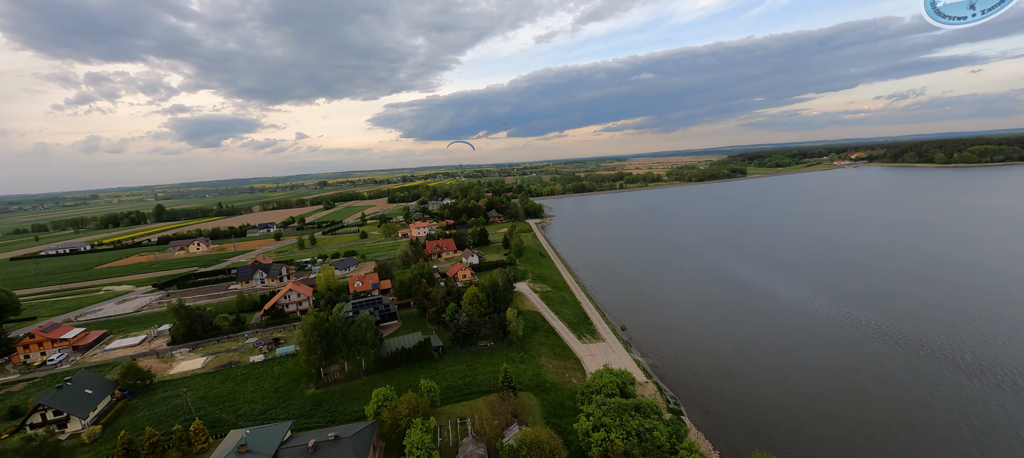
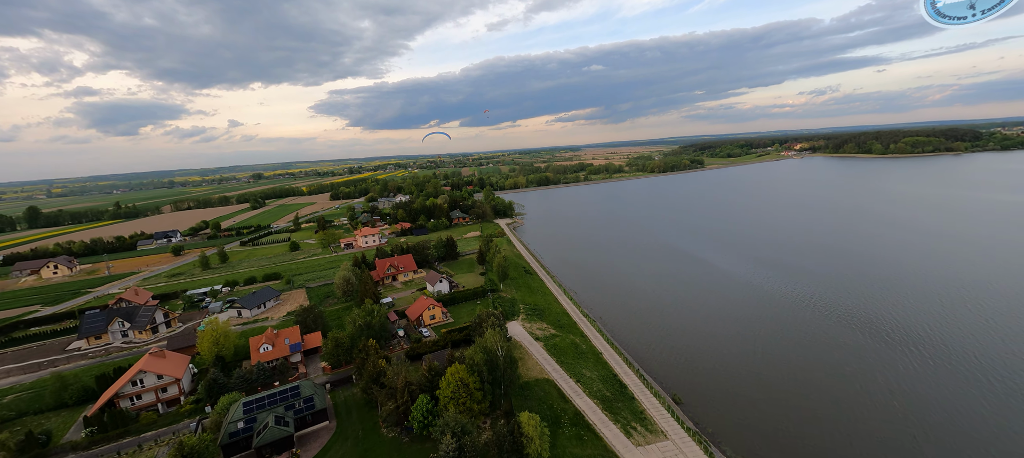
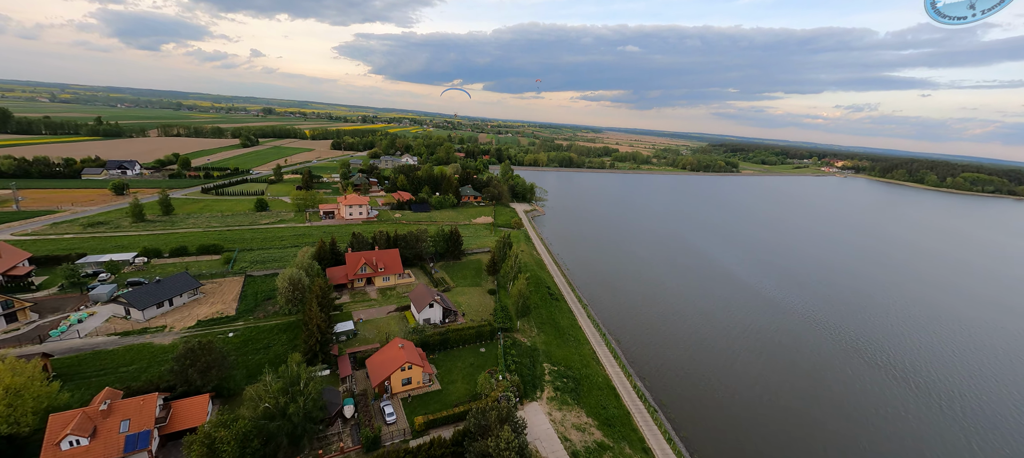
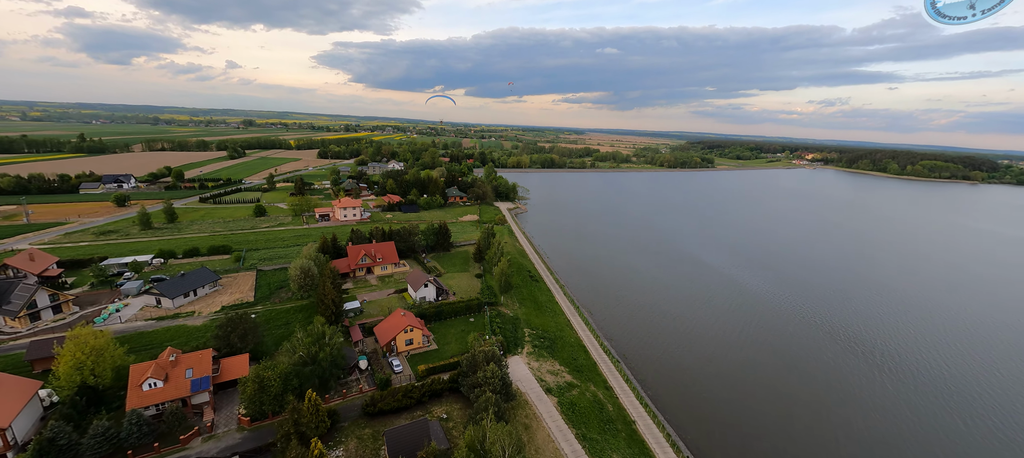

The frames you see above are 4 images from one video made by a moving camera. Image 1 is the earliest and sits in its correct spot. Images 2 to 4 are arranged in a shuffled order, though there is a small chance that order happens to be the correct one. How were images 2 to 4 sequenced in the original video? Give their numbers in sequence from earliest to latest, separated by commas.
2, 4, 3
